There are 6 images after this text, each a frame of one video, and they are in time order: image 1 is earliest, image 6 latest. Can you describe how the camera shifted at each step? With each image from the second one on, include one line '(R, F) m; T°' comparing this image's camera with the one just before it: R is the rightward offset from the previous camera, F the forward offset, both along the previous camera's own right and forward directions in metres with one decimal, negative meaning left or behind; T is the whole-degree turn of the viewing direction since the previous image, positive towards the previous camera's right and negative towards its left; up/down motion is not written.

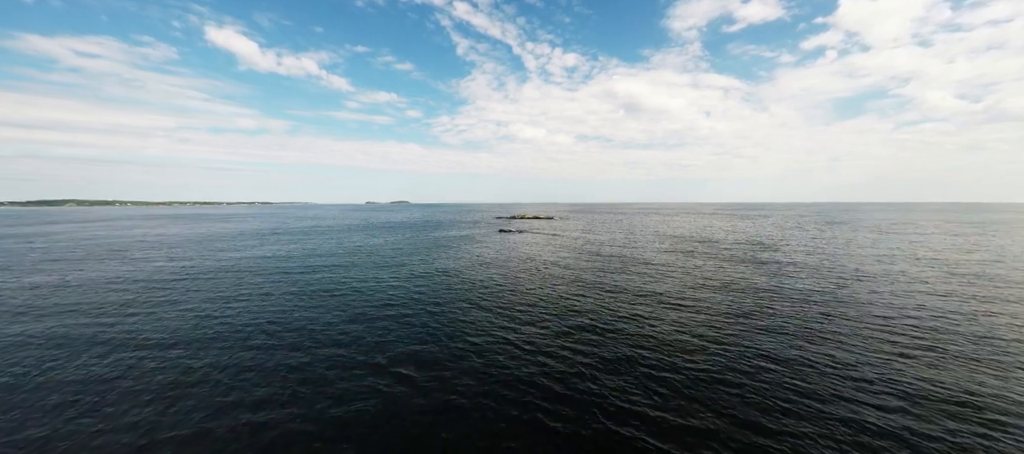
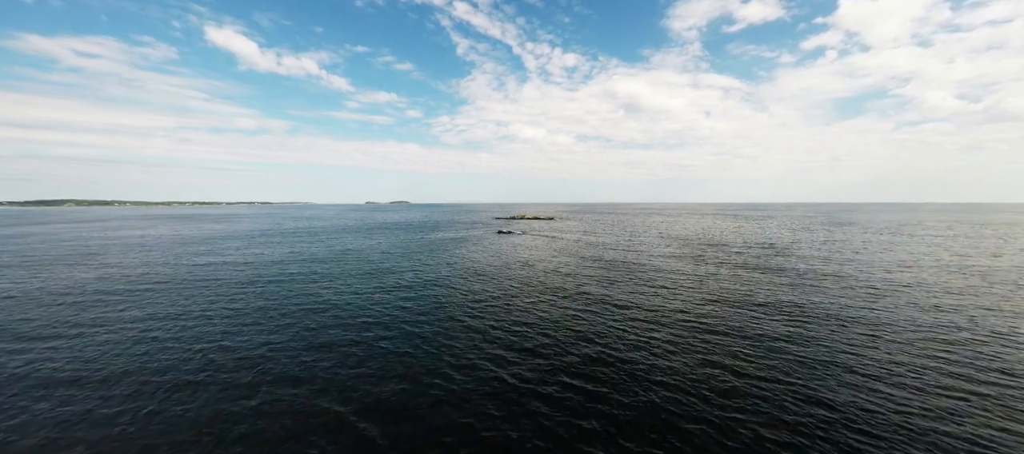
(+0.3, +4.1) m; 0°
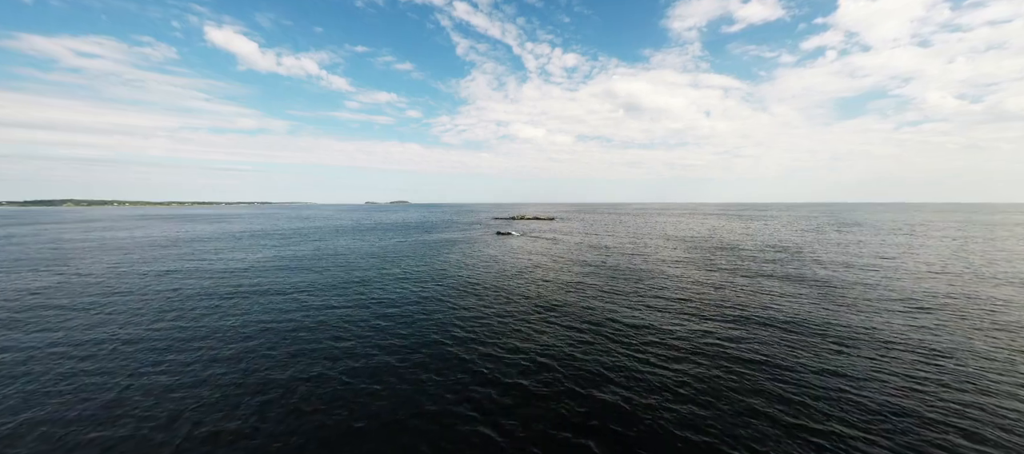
(+0.2, +4.3) m; 0°
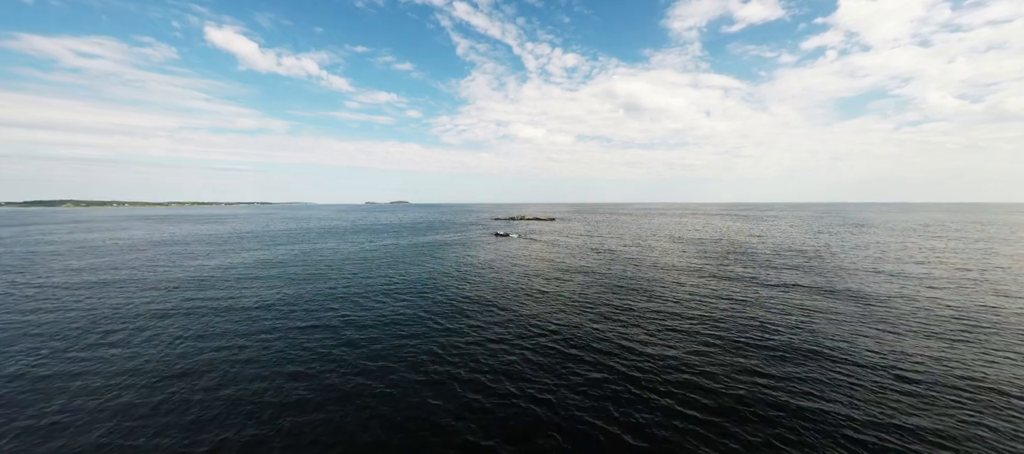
(+0.3, +4.8) m; 0°
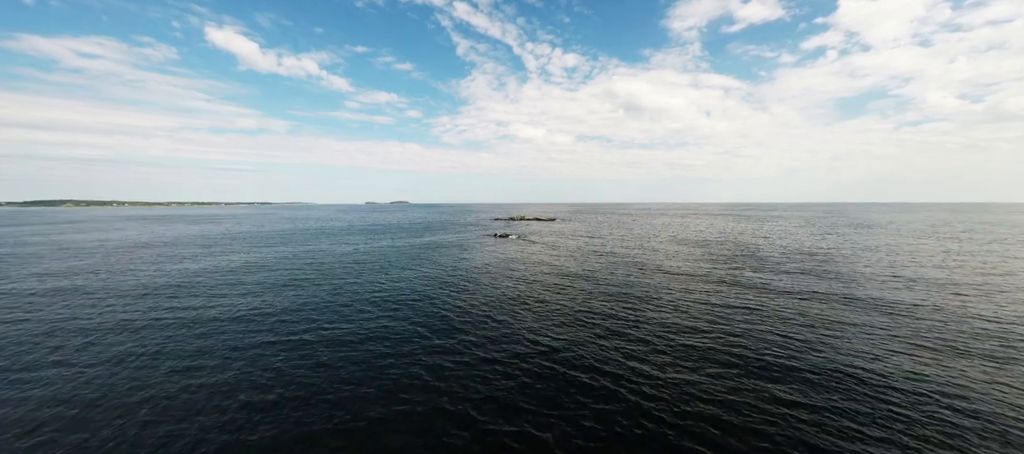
(+0.3, +2.9) m; 0°
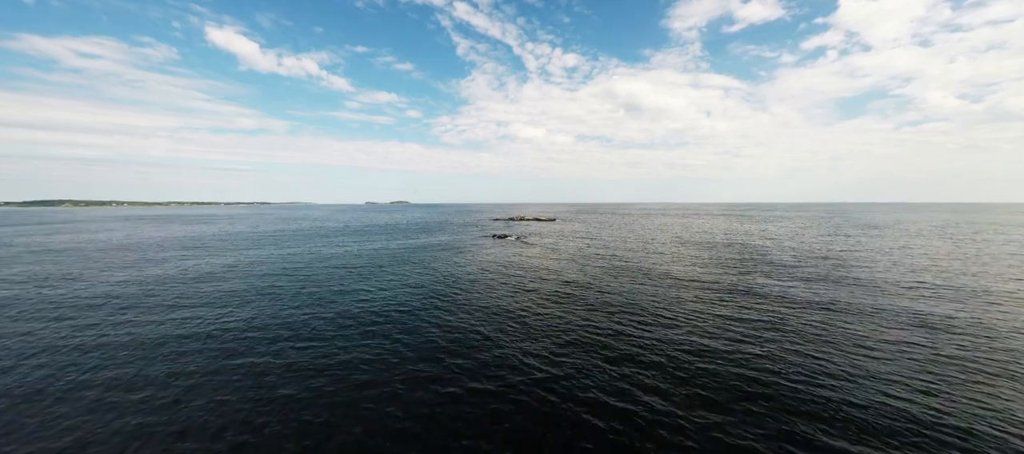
(+0.4, +3.5) m; 0°
